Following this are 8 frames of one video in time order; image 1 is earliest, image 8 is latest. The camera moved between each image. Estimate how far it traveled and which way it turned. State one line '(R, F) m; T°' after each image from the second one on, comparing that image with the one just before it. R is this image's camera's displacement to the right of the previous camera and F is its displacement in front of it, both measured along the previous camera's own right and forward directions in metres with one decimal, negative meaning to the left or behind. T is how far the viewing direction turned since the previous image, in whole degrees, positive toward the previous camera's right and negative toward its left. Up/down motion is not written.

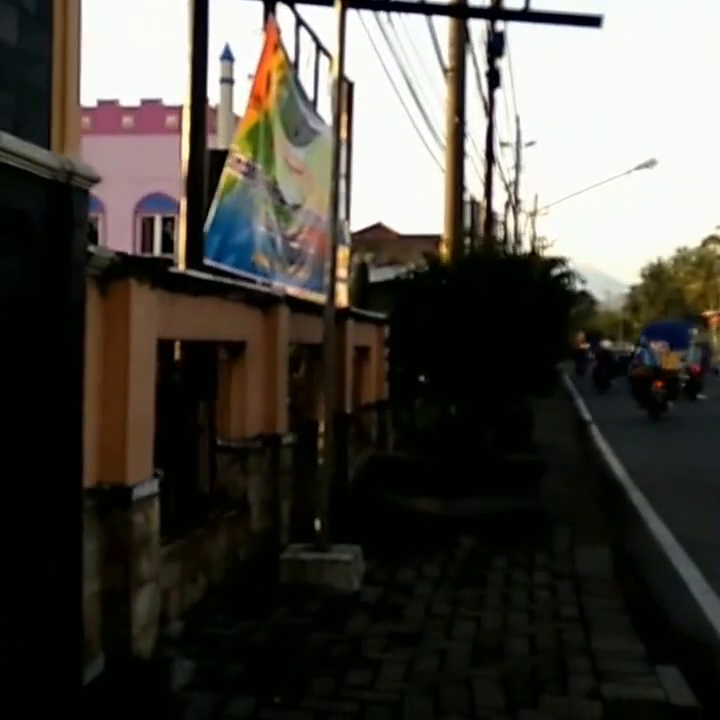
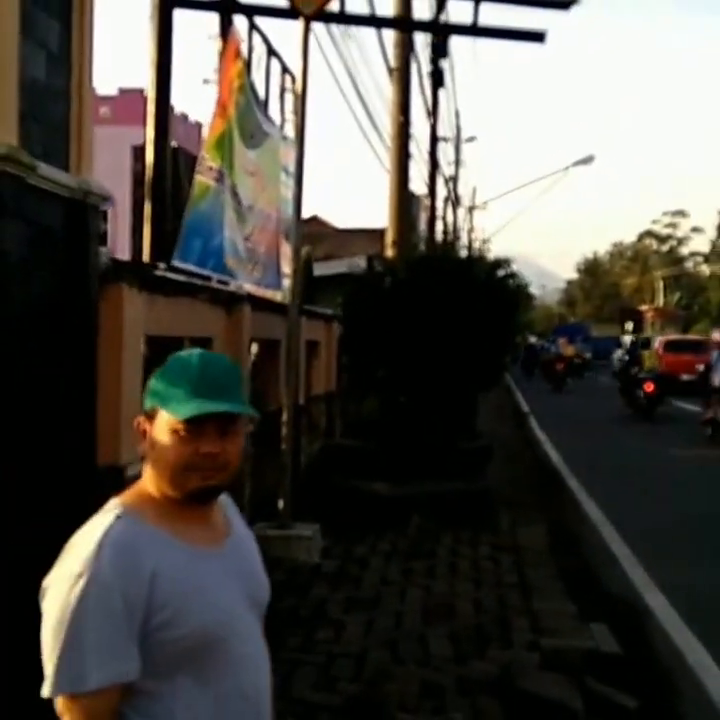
(-0.1, -0.9) m; +2°
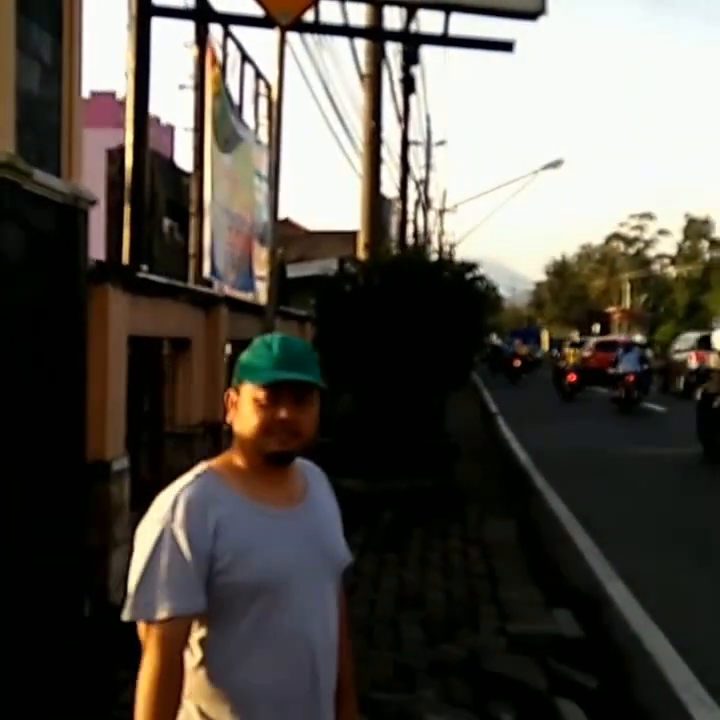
(0.0, -0.4) m; +1°
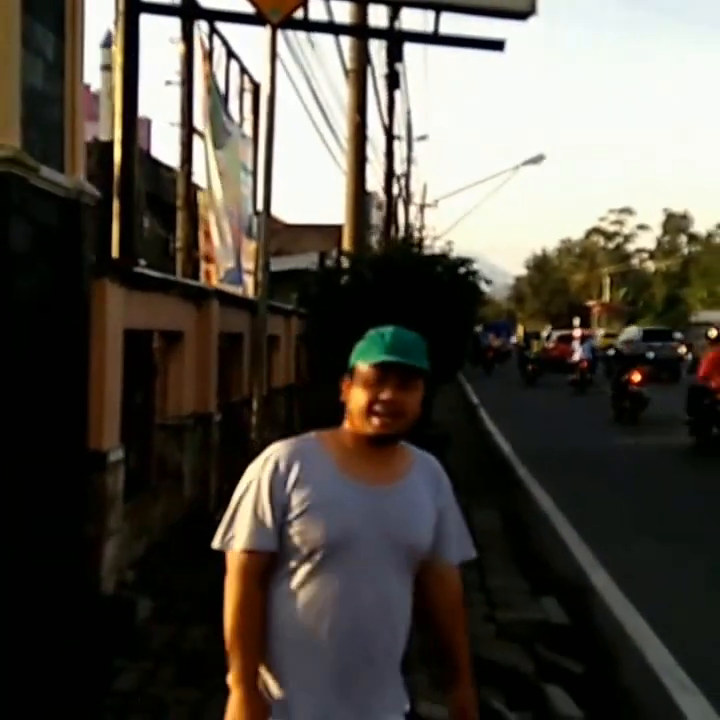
(-0.1, -0.2) m; +1°
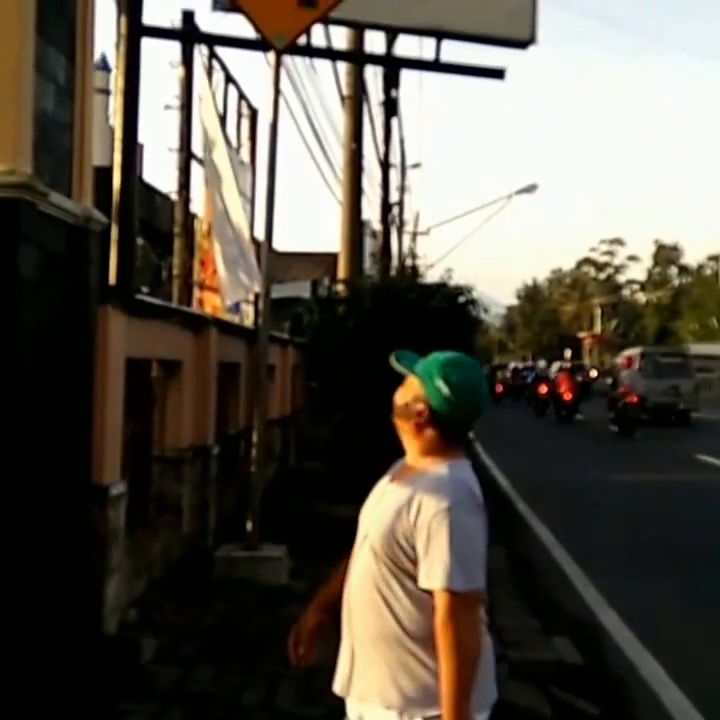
(-0.2, +0.3) m; +1°
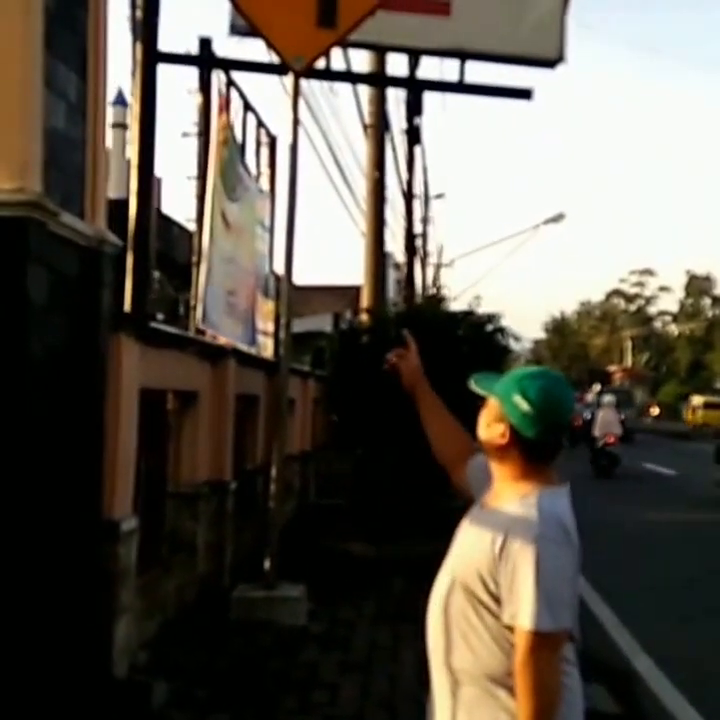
(0.0, +0.5) m; -1°
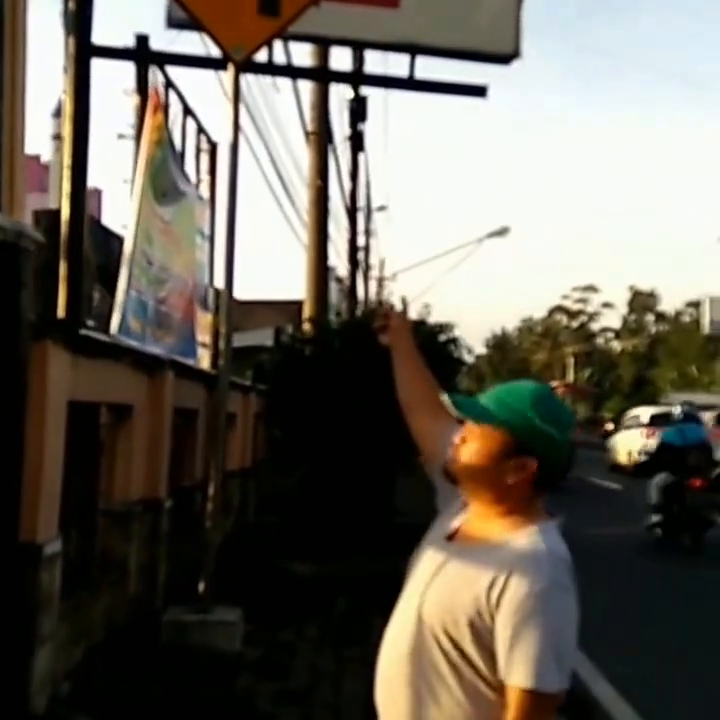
(0.0, +0.6) m; +2°
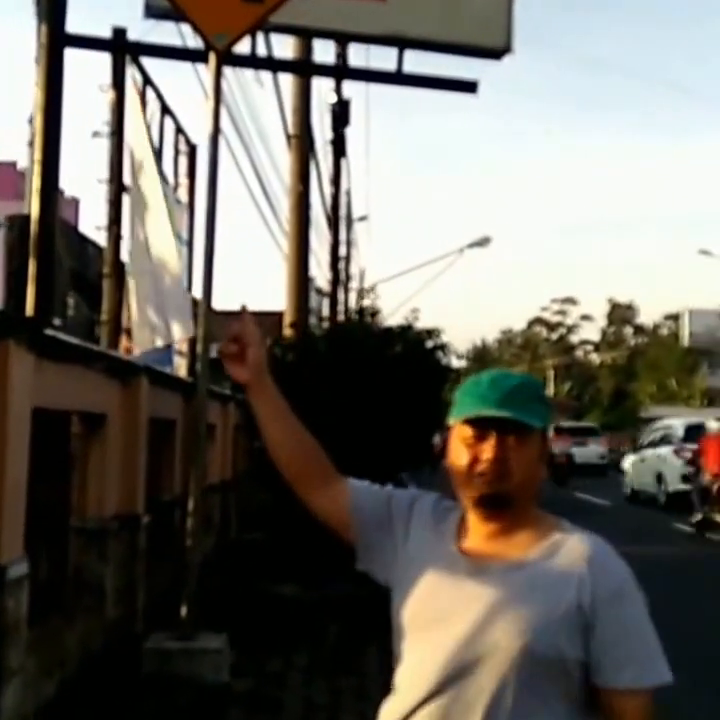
(-0.1, +0.7) m; +1°
